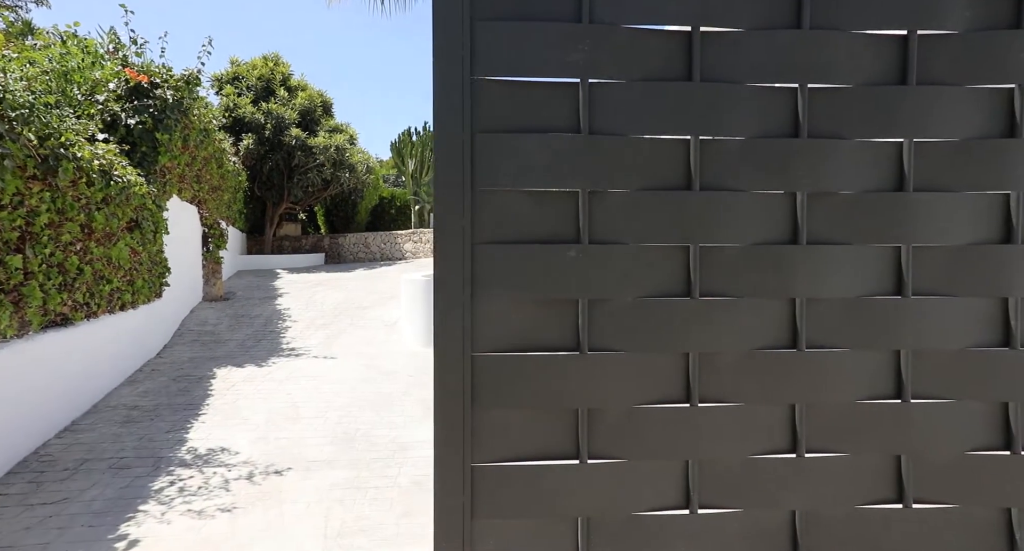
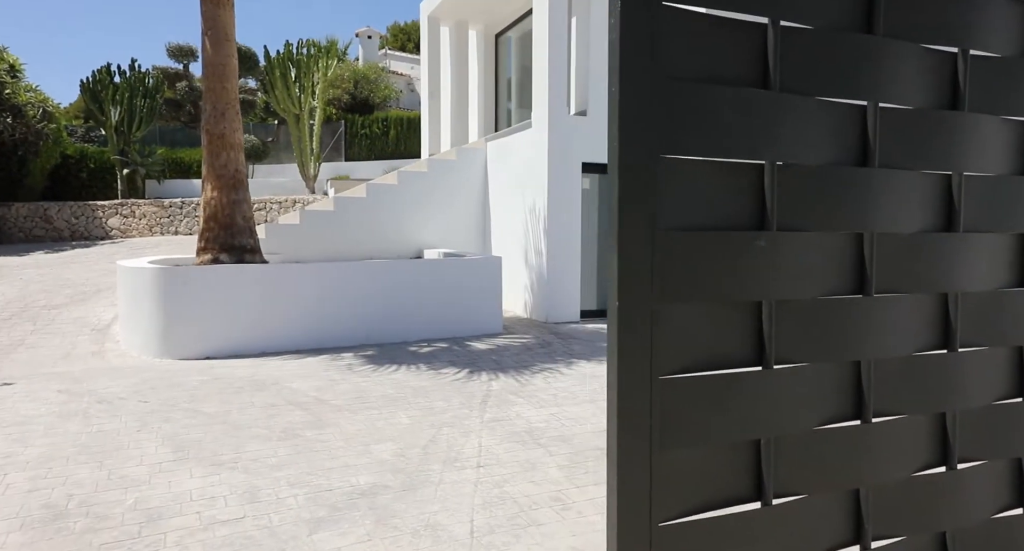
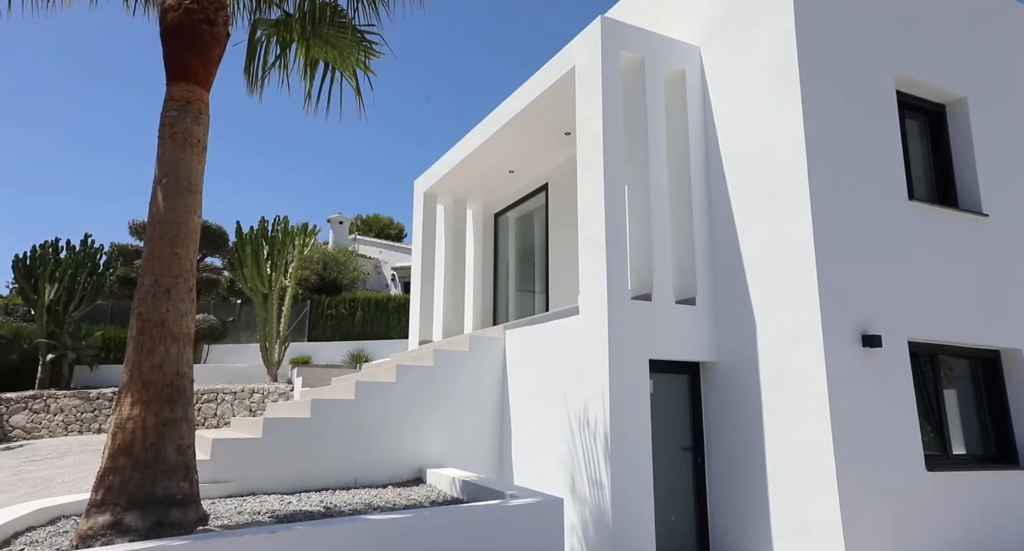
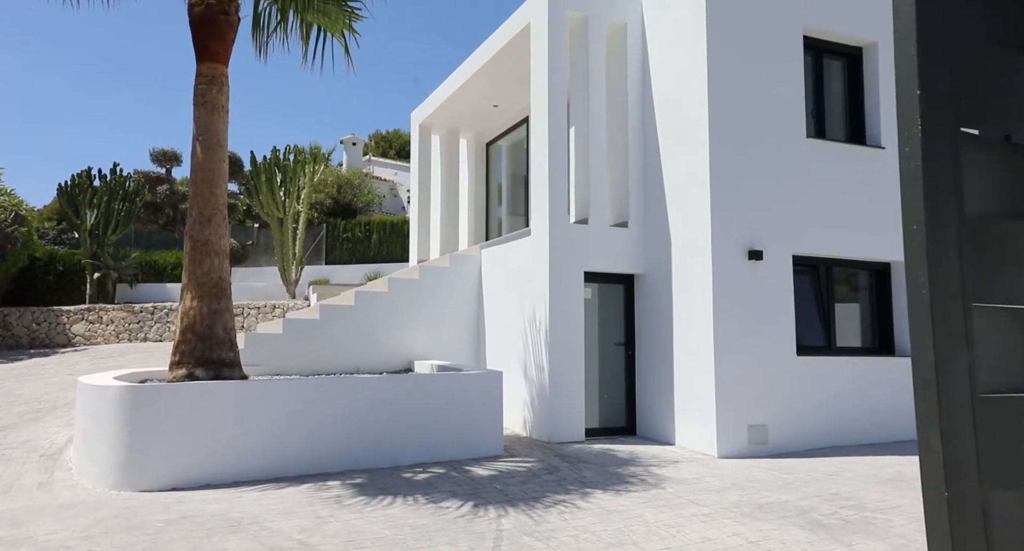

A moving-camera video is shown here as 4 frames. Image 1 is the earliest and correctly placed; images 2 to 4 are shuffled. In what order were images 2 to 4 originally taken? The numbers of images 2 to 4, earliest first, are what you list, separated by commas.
2, 4, 3
